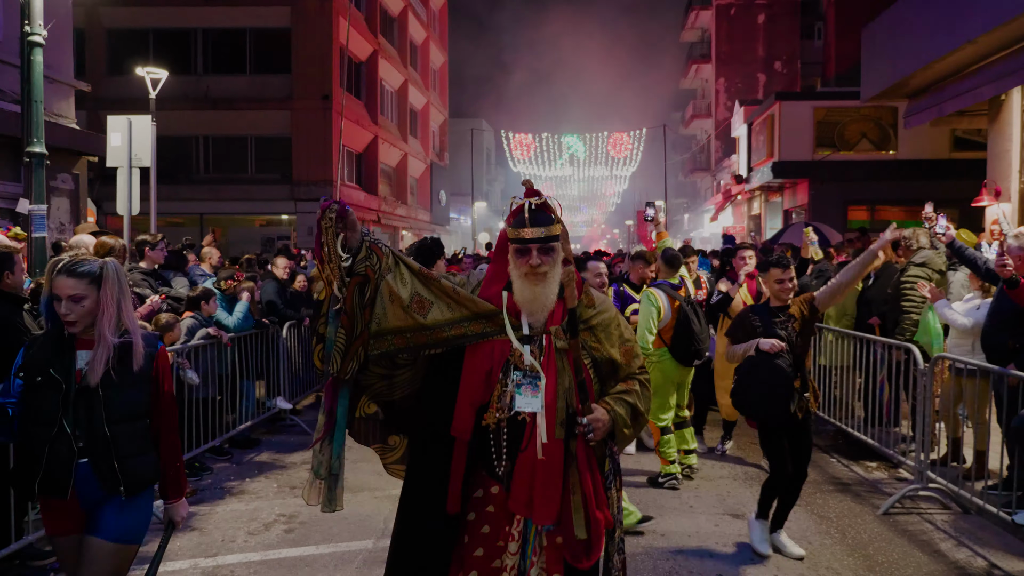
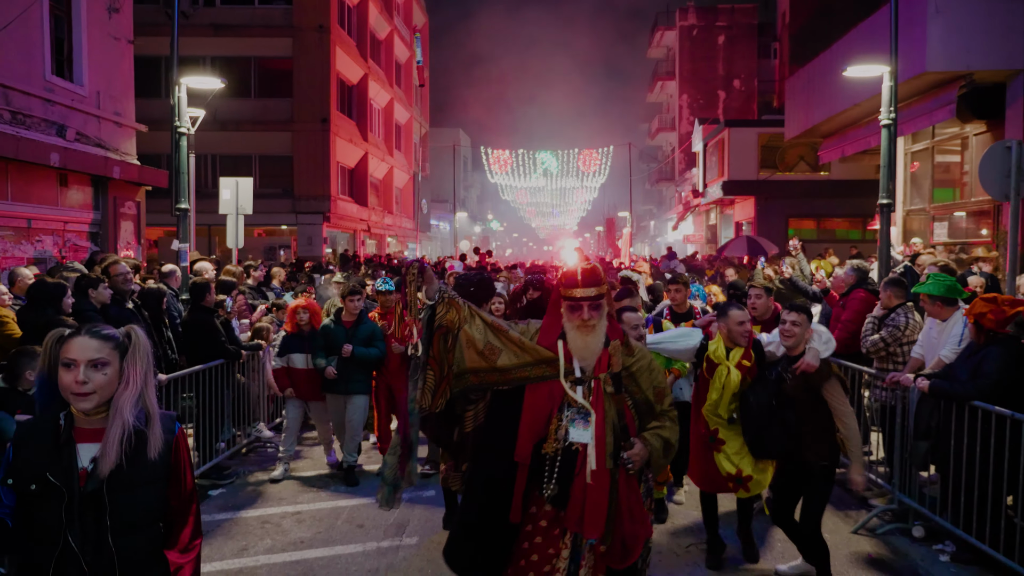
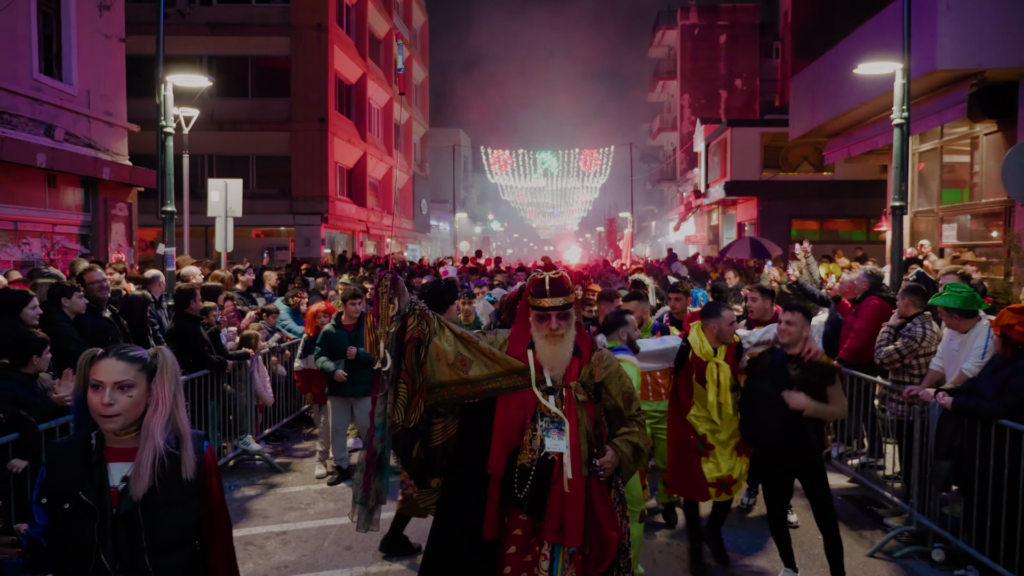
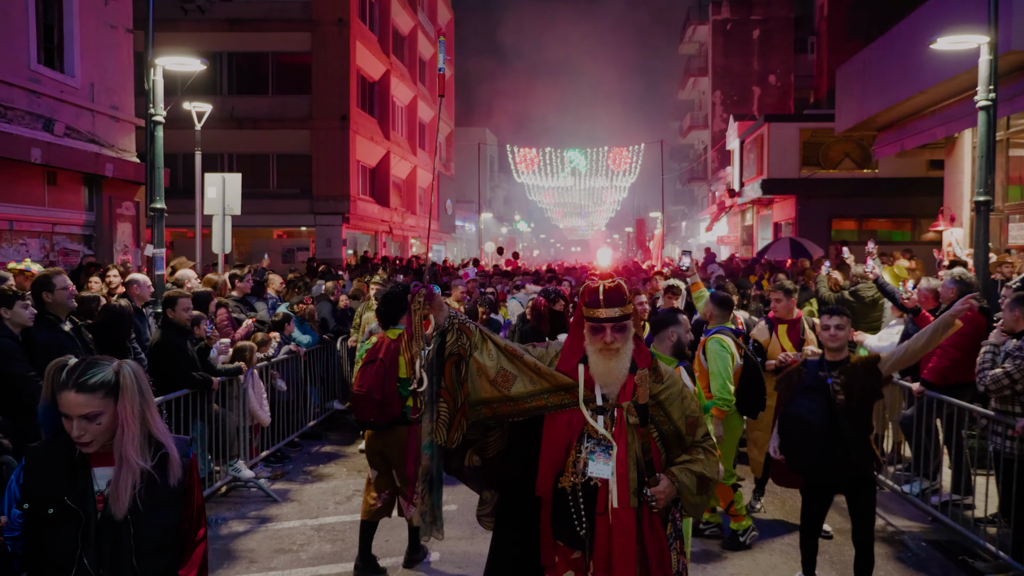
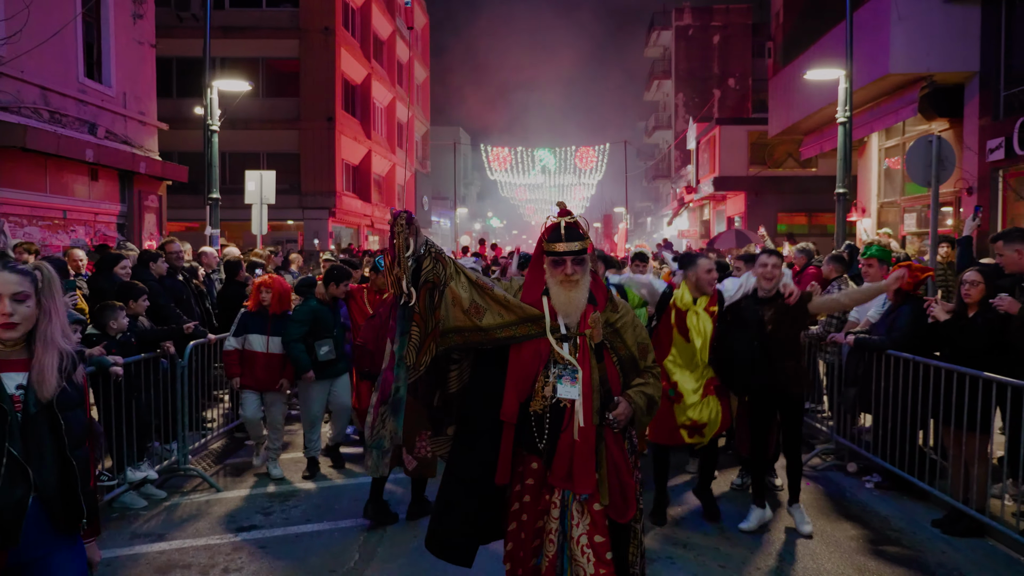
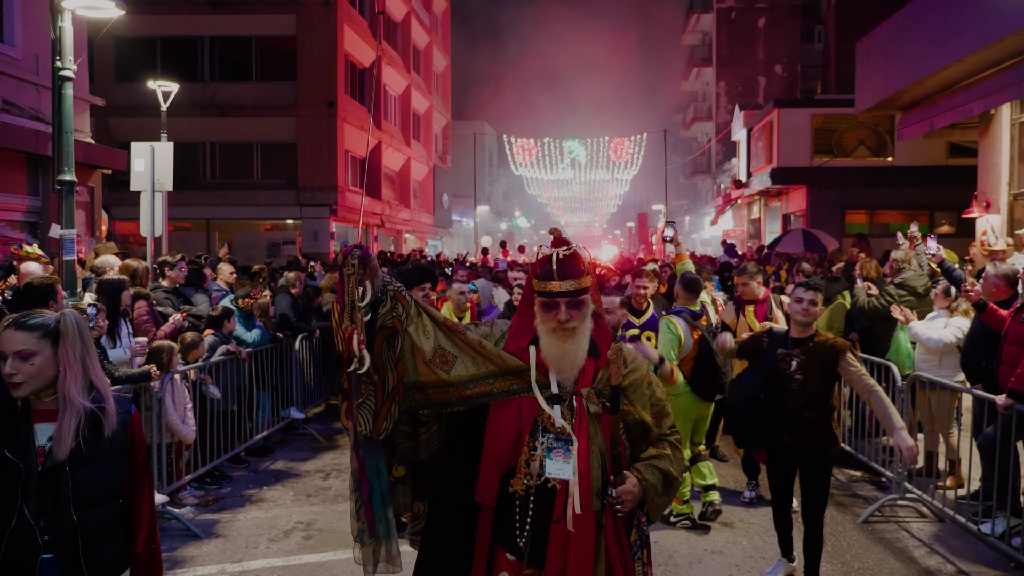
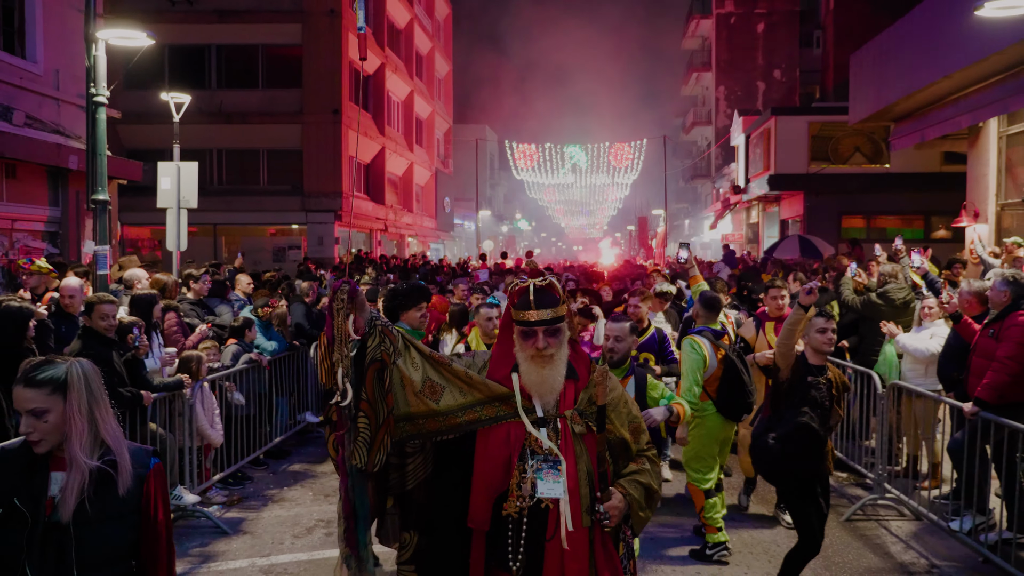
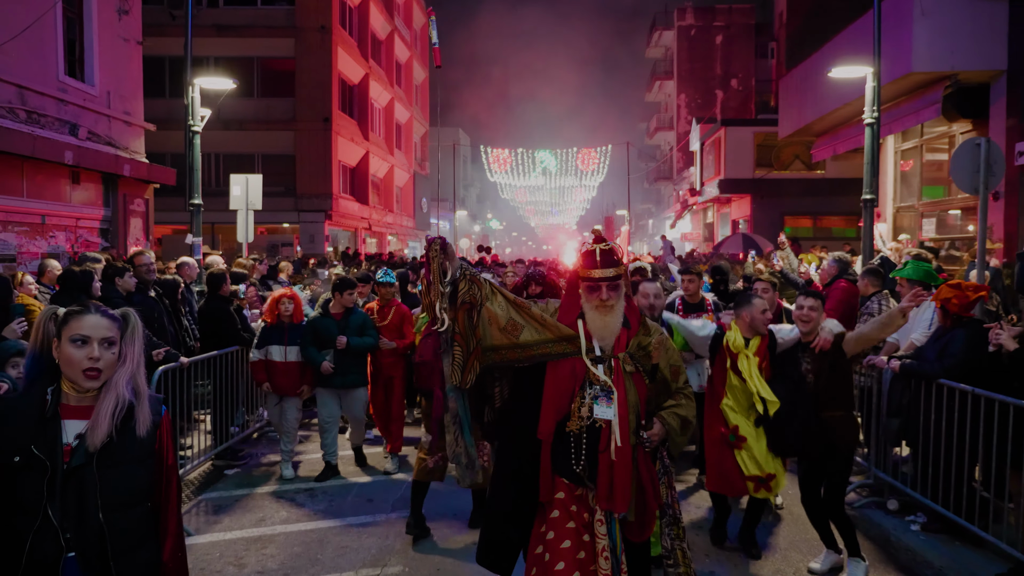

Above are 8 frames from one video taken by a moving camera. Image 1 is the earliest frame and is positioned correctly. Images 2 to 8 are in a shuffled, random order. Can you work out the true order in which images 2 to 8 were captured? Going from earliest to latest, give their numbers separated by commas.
6, 7, 4, 3, 2, 8, 5
